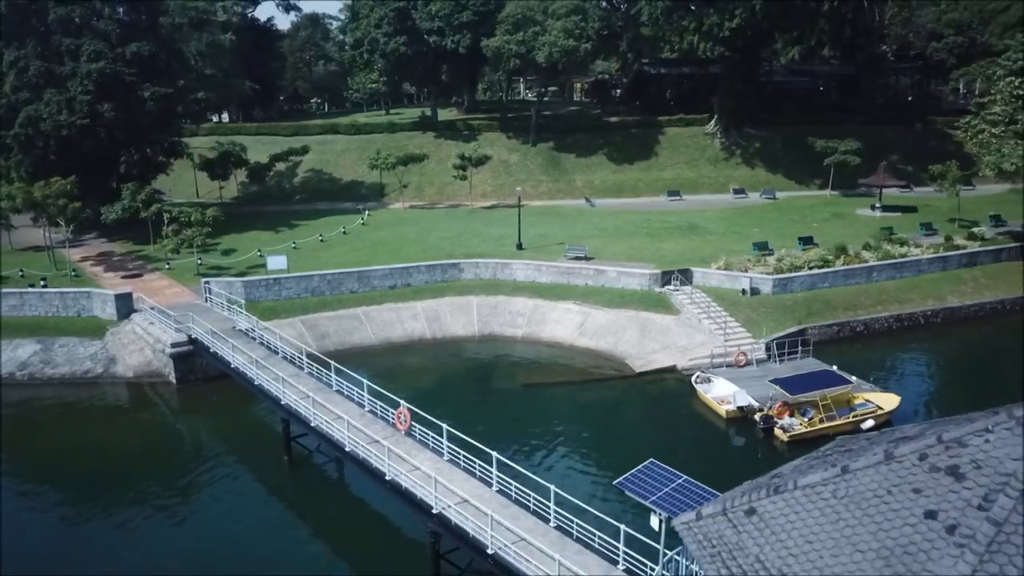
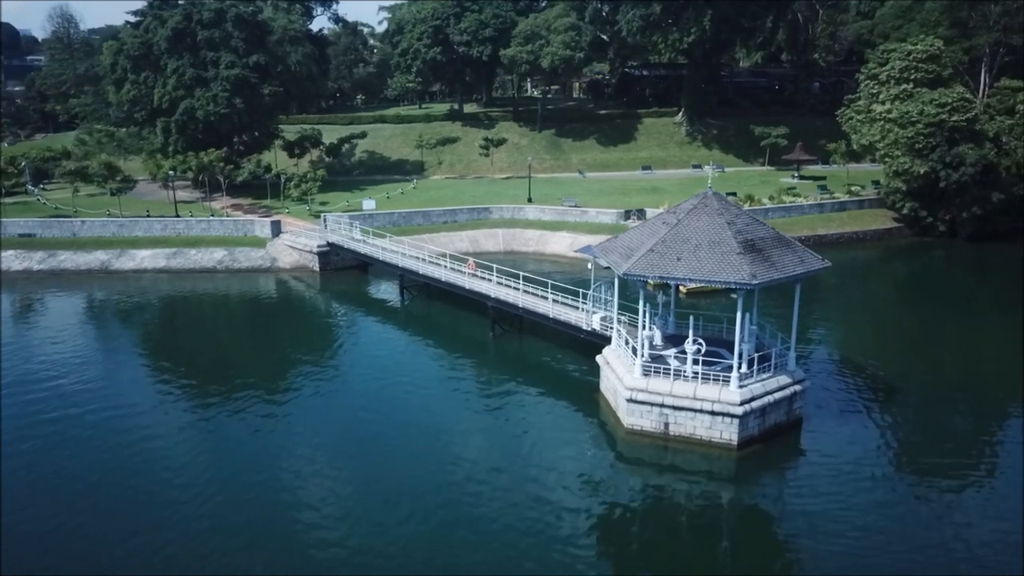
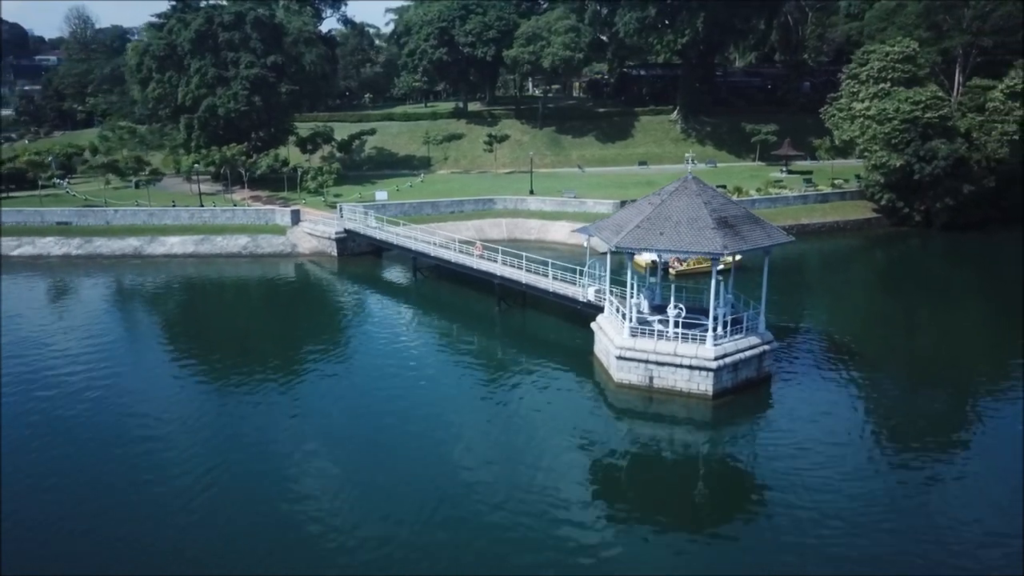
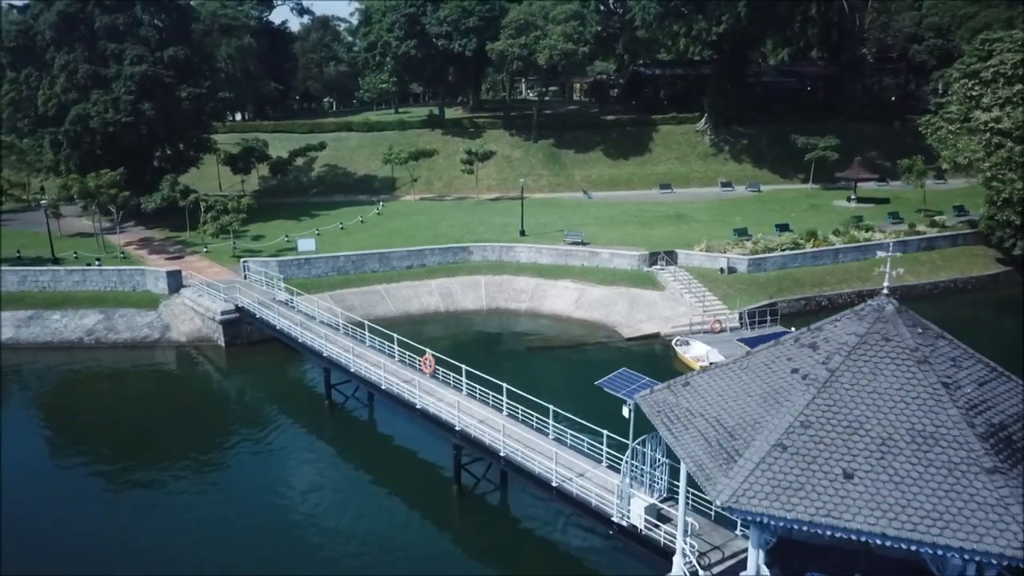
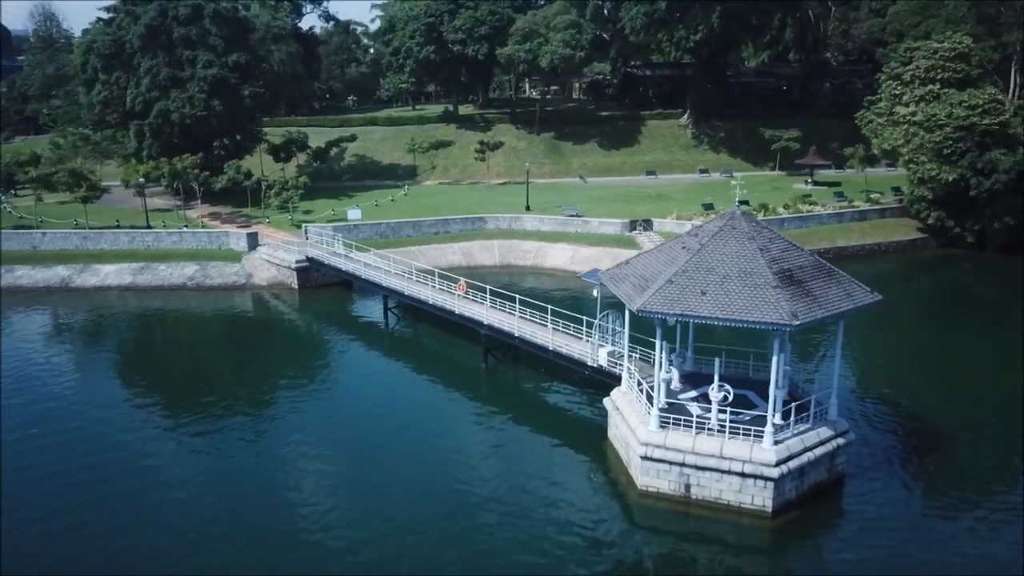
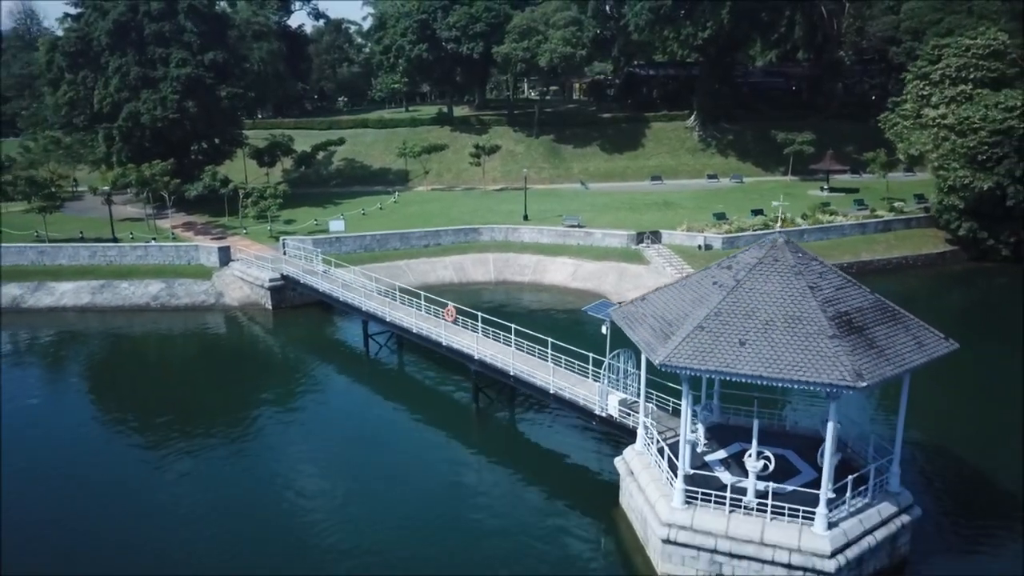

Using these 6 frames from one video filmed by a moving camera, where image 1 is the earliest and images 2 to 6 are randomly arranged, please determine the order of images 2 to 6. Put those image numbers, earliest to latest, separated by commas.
4, 6, 5, 2, 3
